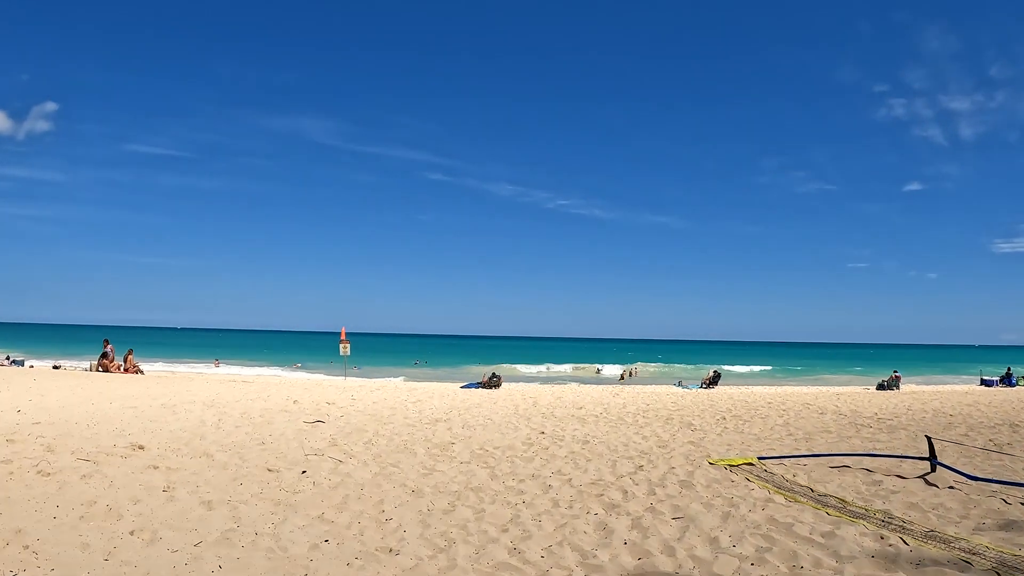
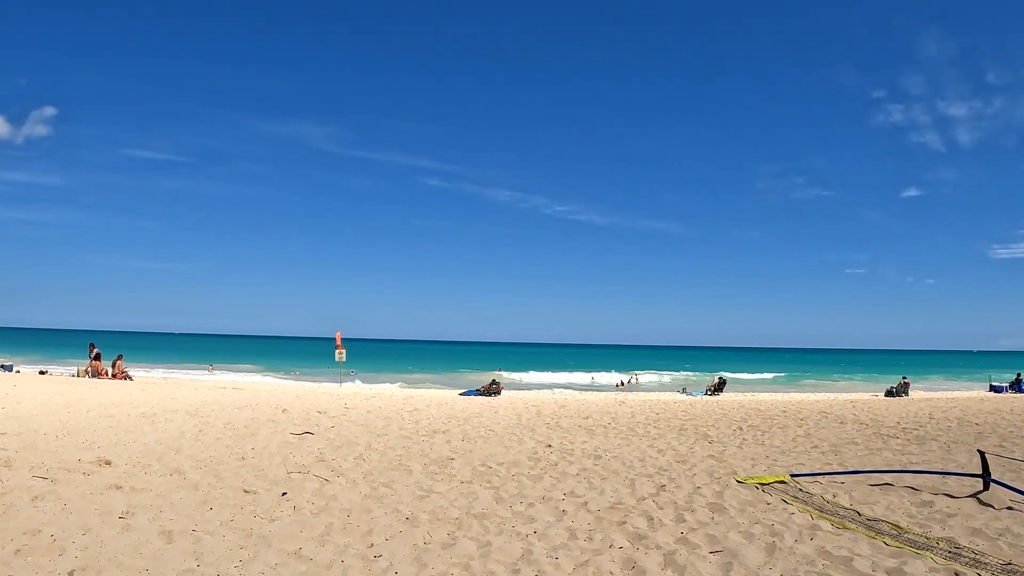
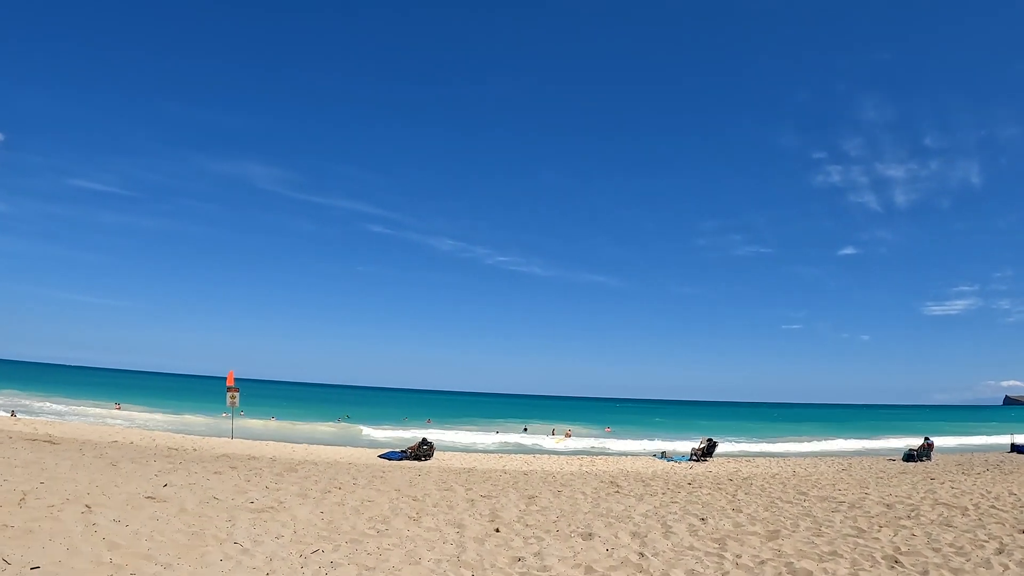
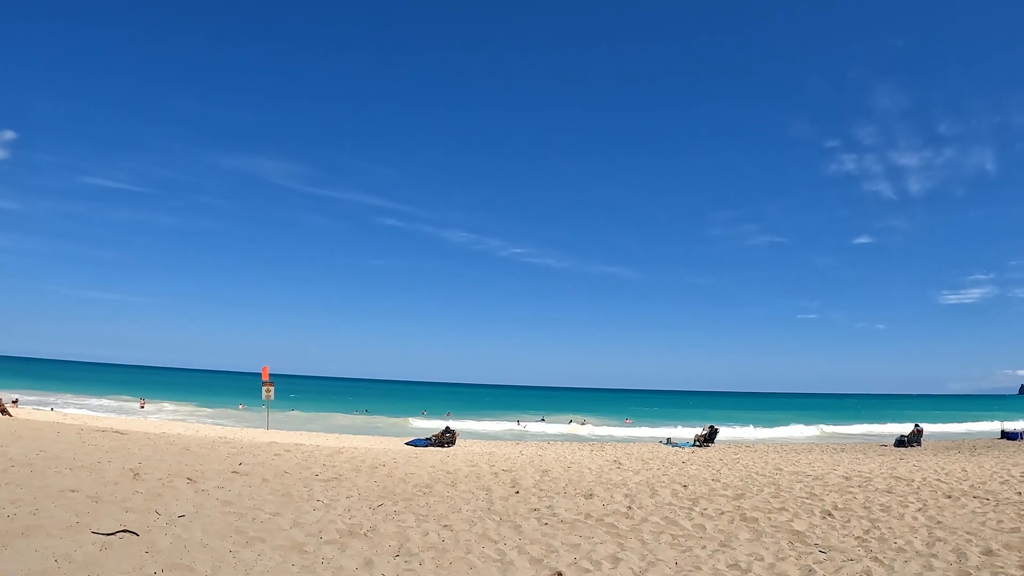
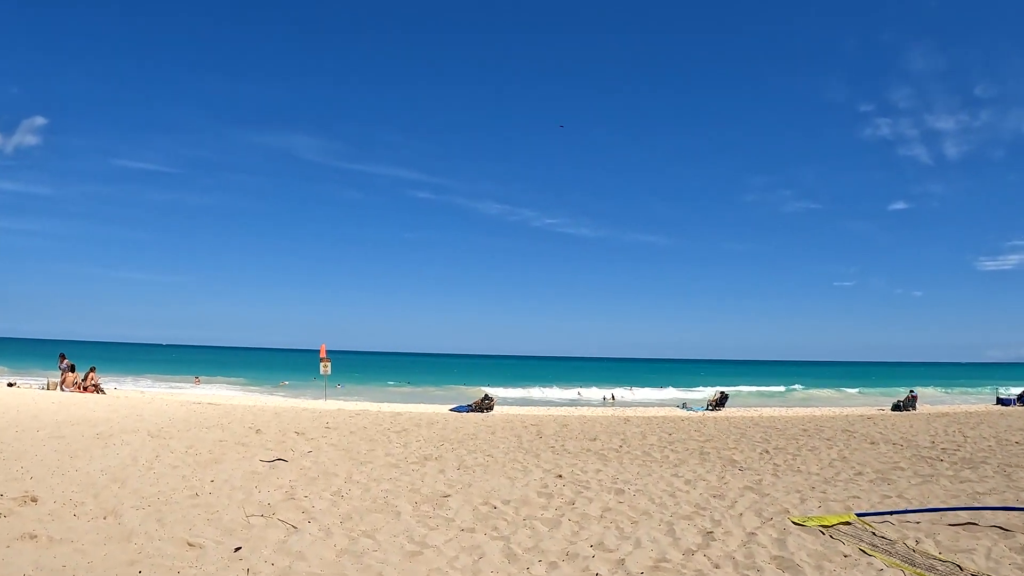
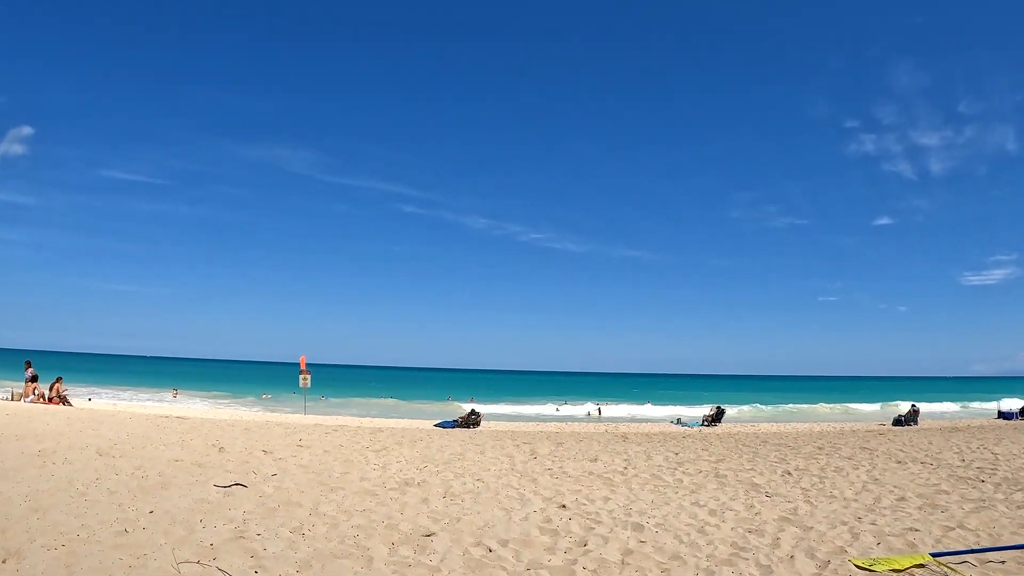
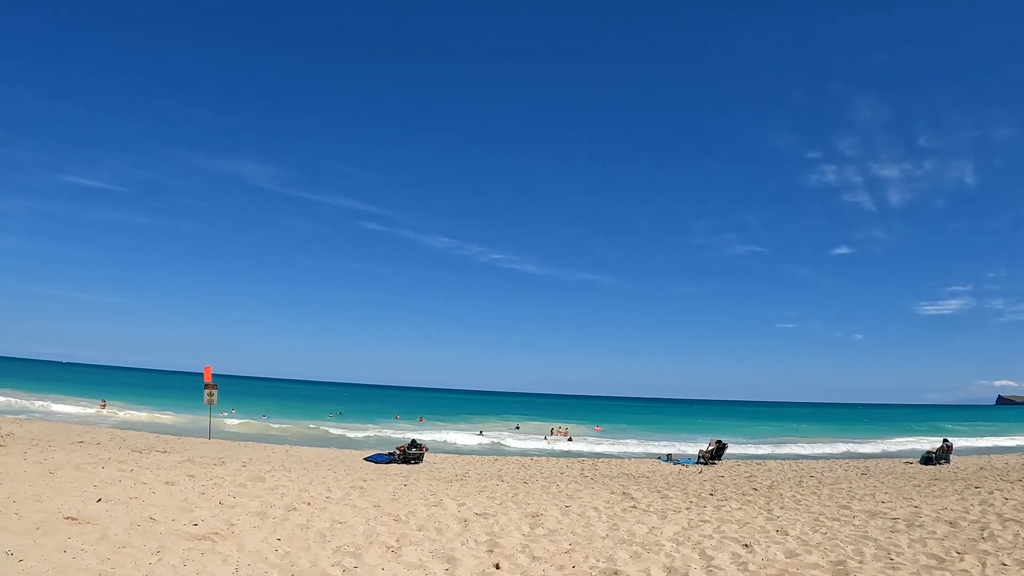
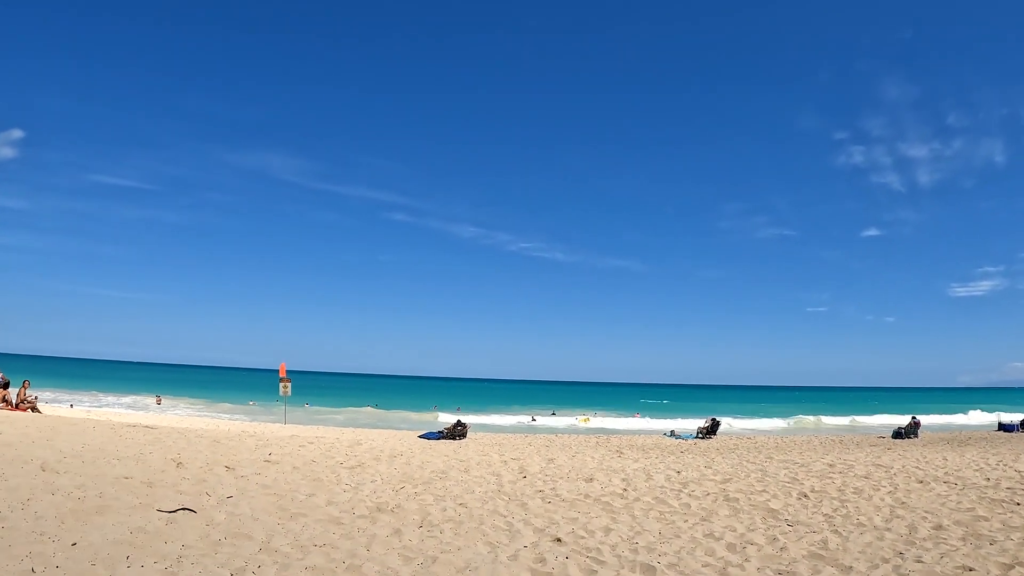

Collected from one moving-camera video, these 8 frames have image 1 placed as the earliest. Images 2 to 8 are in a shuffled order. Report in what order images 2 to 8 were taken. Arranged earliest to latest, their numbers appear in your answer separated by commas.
2, 5, 6, 8, 4, 3, 7
